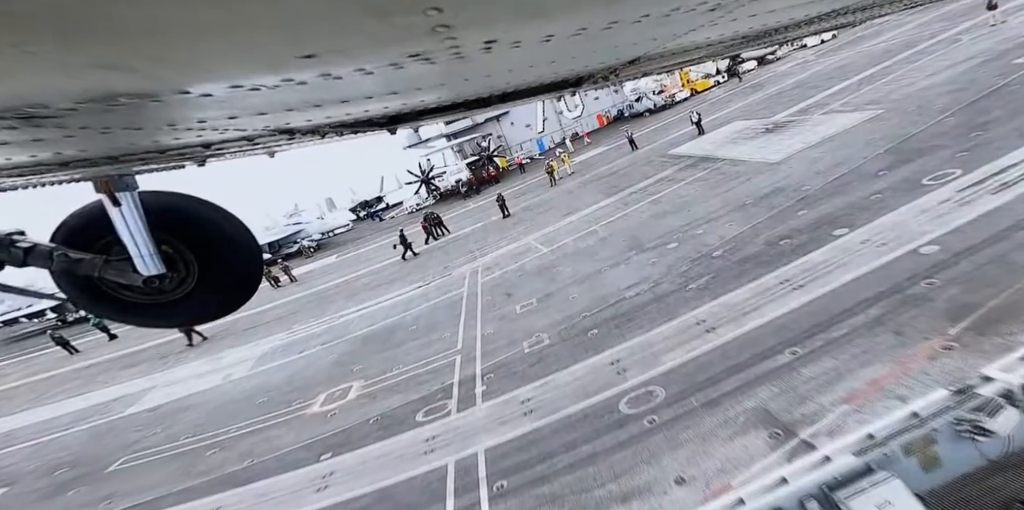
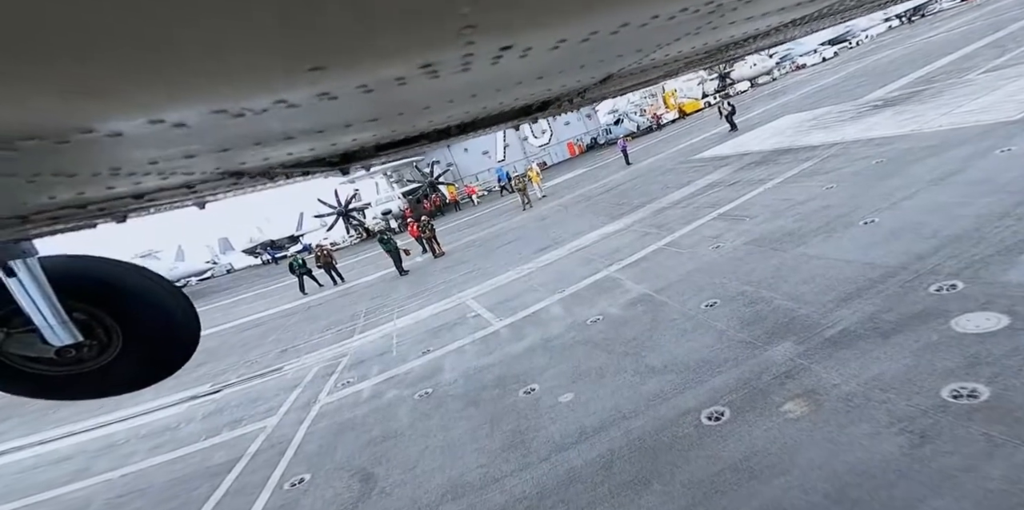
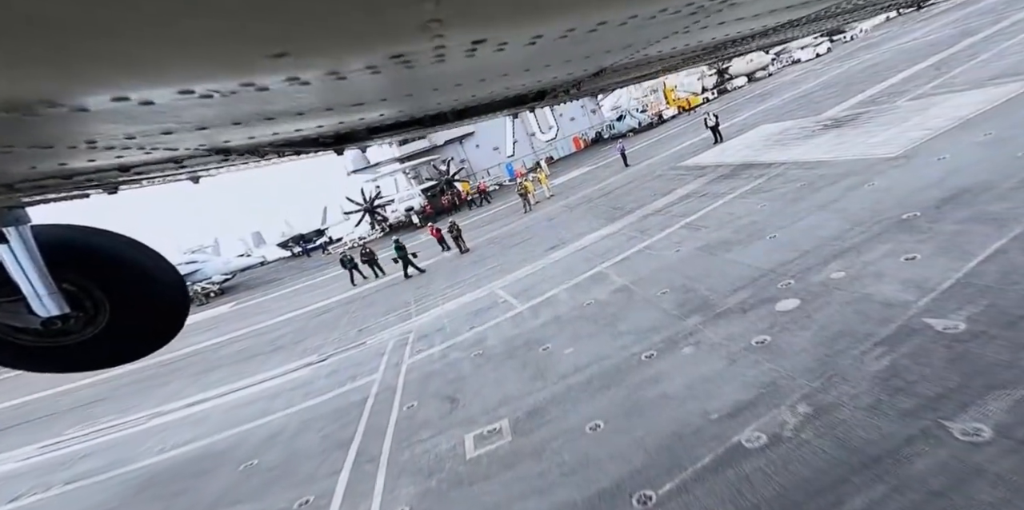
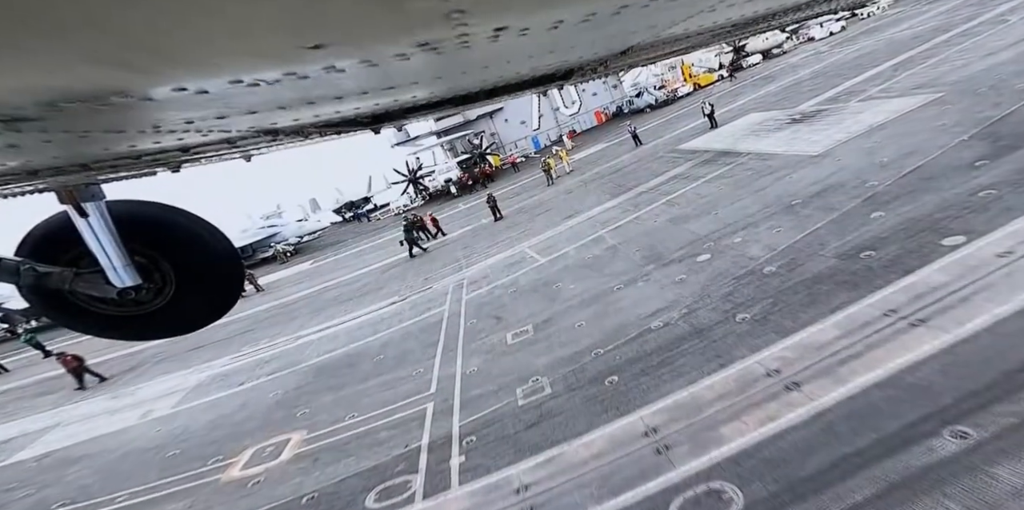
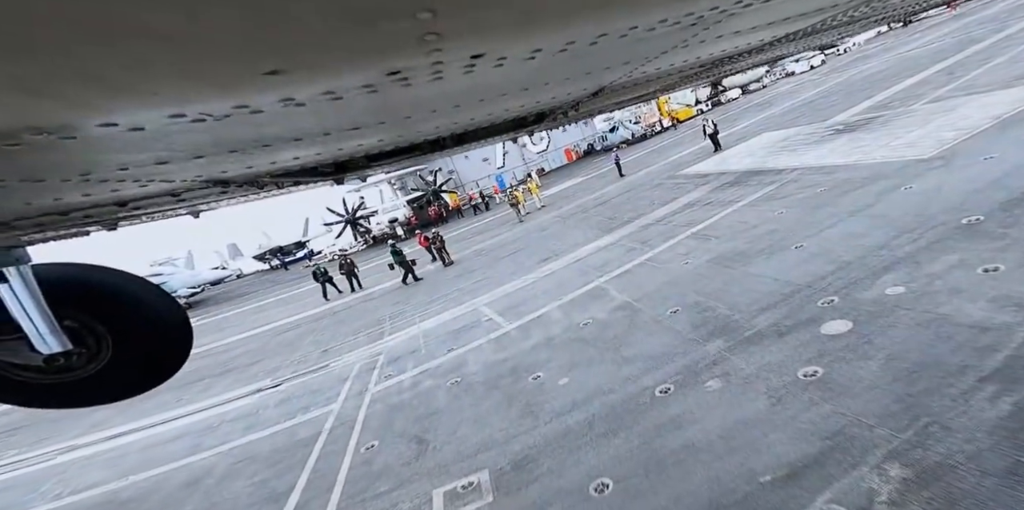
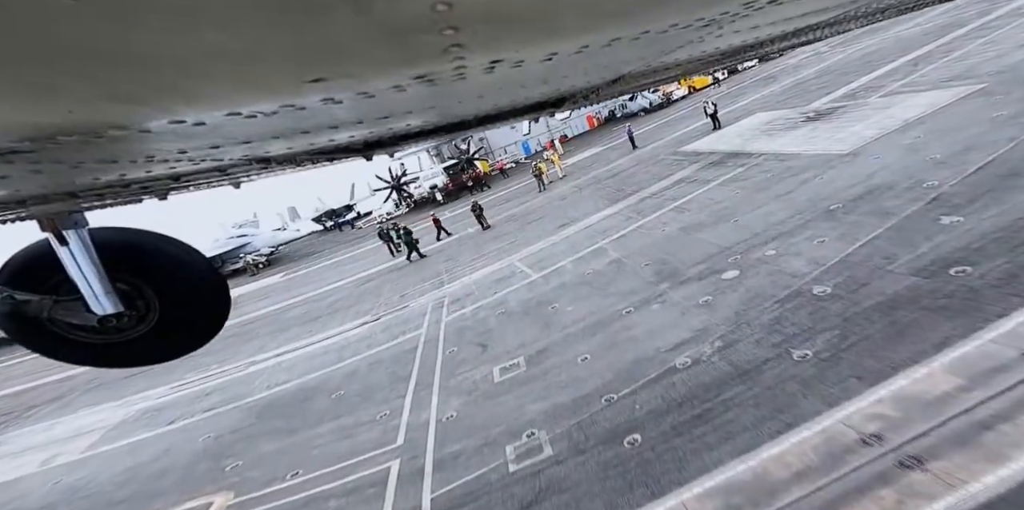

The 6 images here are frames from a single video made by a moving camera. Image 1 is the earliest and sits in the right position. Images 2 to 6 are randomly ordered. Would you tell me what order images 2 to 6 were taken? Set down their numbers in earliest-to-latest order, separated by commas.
4, 6, 3, 5, 2
